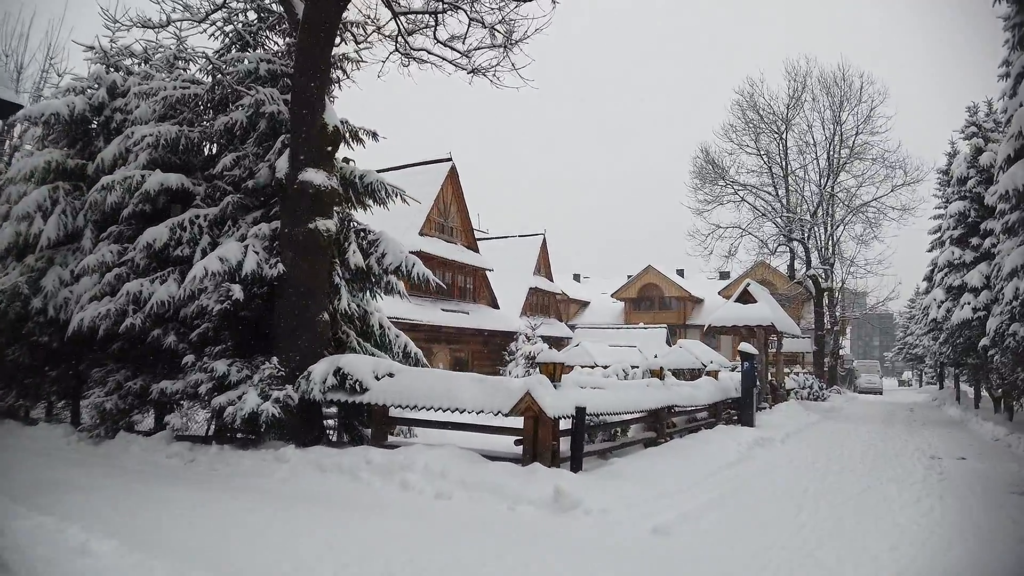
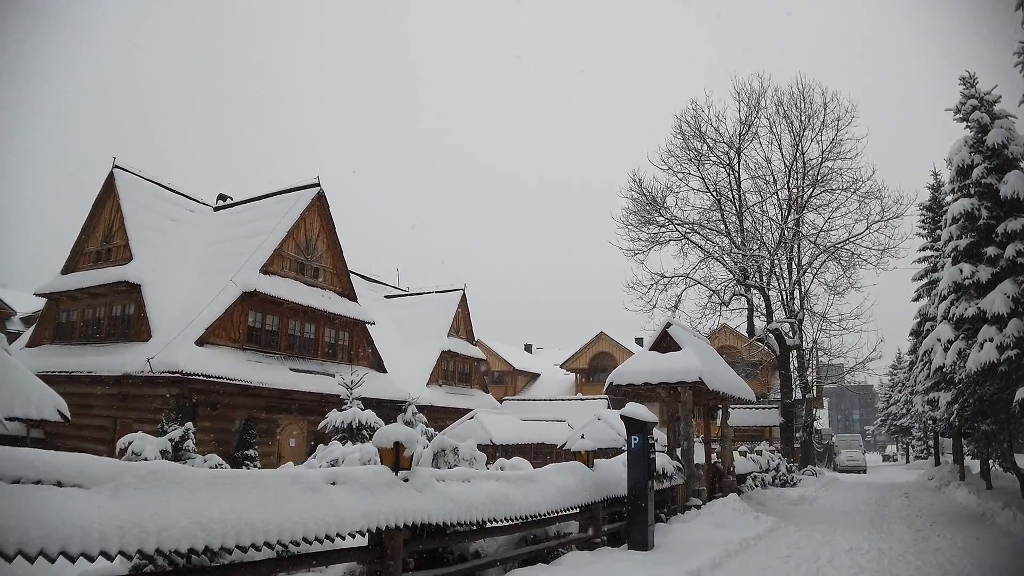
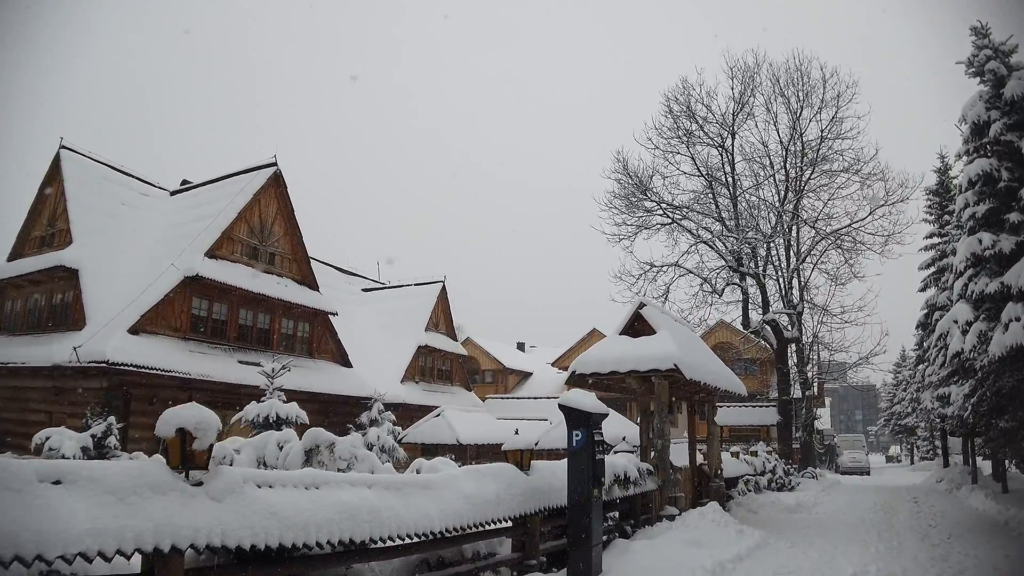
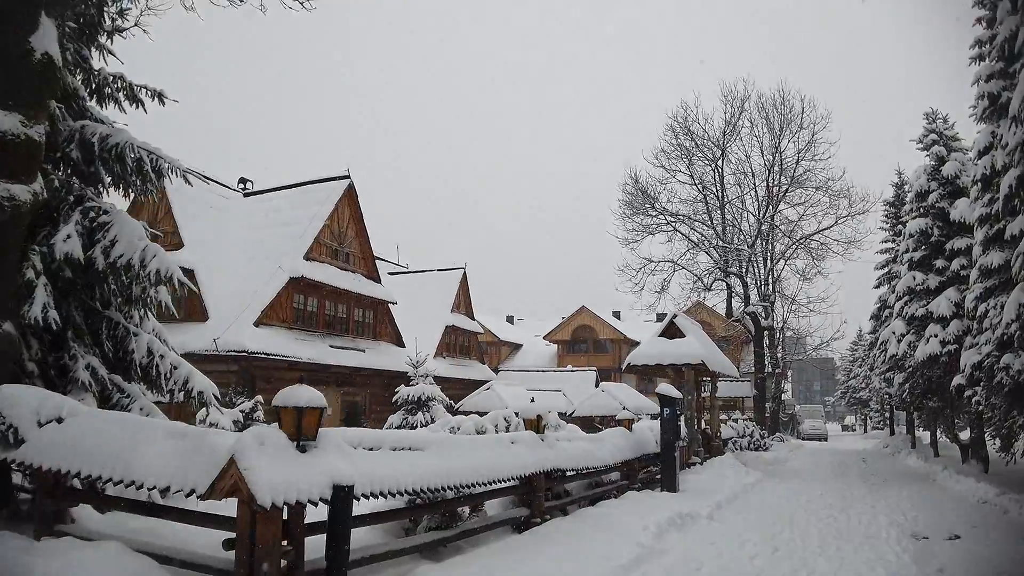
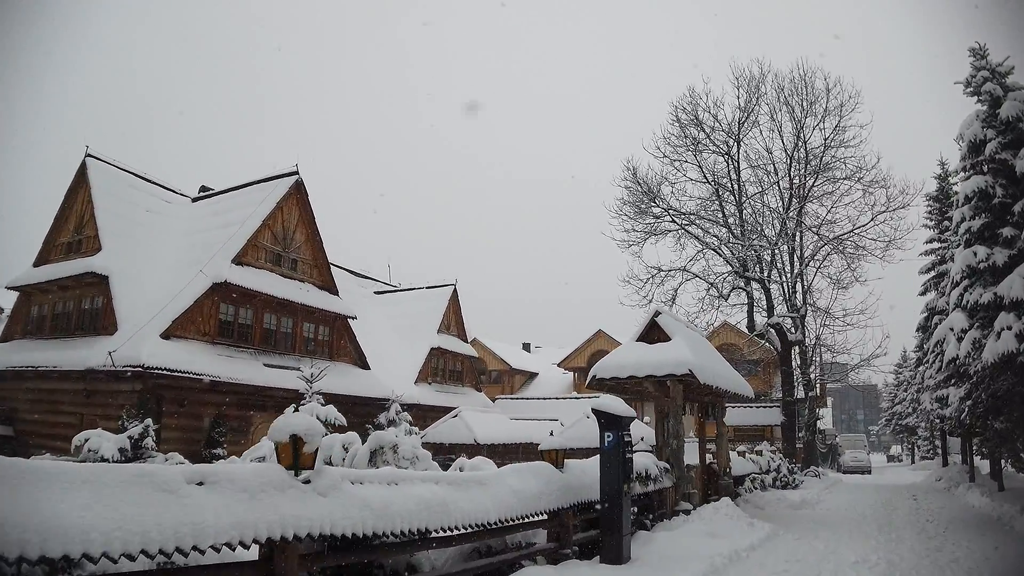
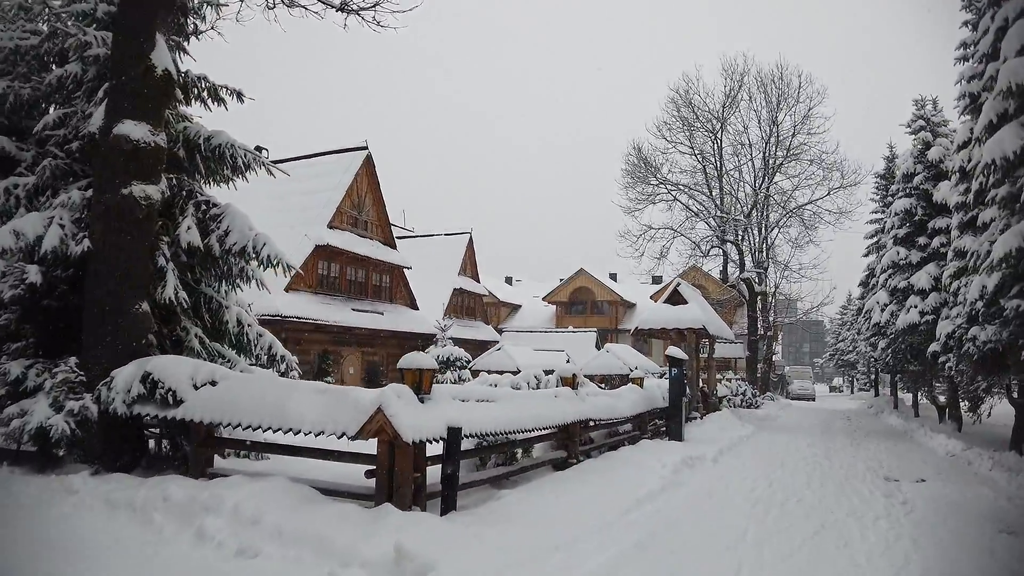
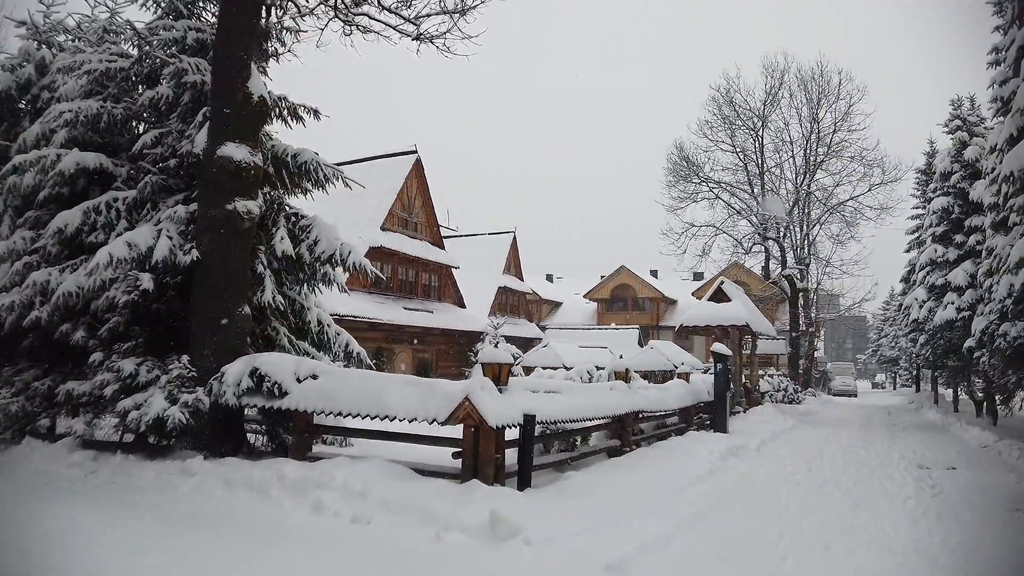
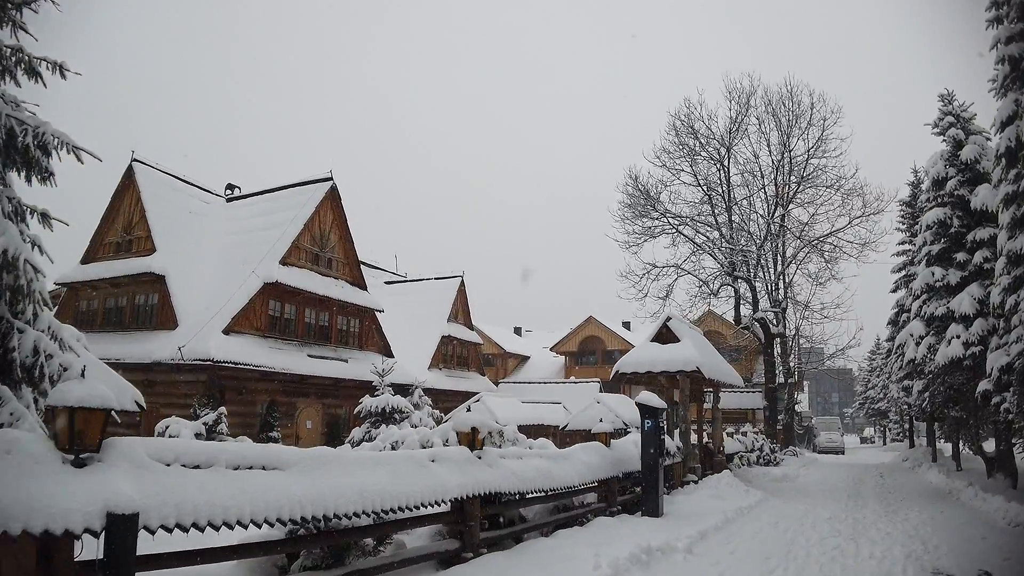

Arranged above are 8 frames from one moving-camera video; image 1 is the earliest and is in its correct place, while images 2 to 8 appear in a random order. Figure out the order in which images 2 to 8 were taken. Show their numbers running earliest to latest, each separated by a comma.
7, 6, 4, 8, 2, 5, 3
